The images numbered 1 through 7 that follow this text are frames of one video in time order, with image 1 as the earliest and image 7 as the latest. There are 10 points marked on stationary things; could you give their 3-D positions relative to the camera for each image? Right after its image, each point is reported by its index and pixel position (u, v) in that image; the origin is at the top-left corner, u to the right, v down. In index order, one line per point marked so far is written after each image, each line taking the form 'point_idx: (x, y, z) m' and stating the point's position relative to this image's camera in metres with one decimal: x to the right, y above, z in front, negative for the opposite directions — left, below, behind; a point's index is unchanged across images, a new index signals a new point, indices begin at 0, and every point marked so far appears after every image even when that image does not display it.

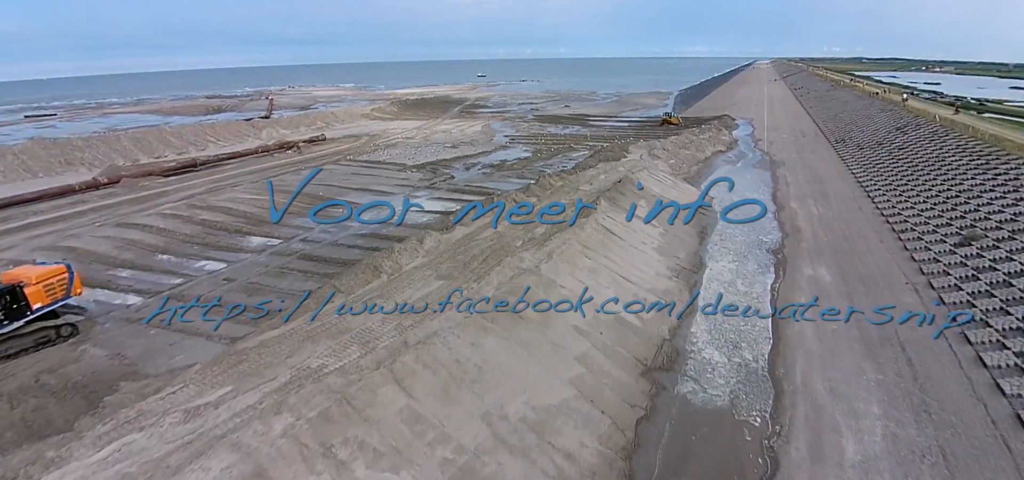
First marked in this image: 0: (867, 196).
0: (+11.2, +1.0, +12.5) m
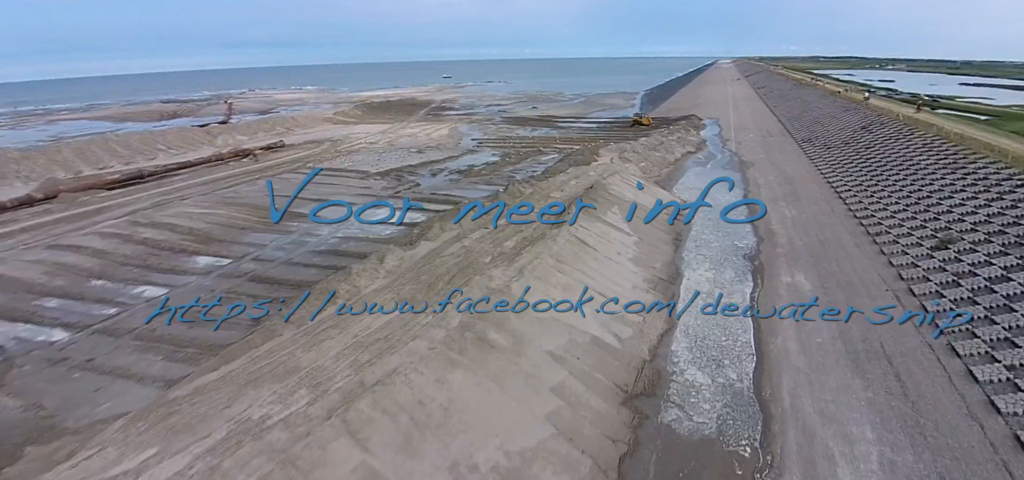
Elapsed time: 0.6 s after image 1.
0: (+10.3, +1.1, +12.6) m
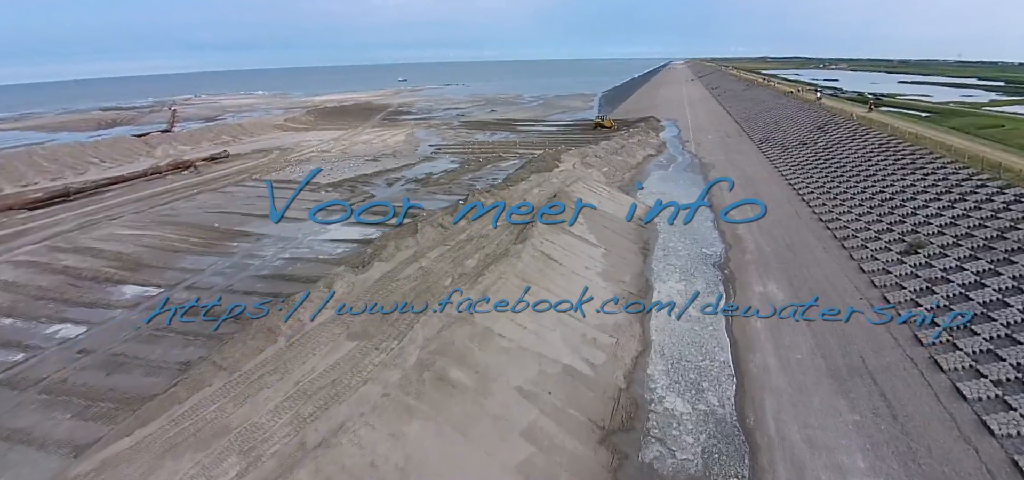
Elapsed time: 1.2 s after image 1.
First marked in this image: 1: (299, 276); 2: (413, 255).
0: (+9.1, +1.1, +12.8) m
1: (-5.0, -0.9, +9.6) m
2: (-2.2, -0.3, +9.0) m
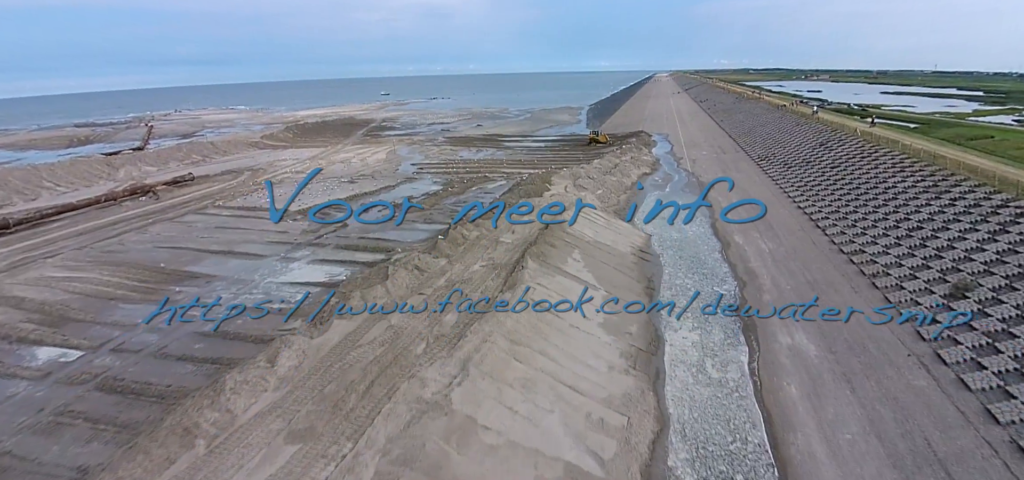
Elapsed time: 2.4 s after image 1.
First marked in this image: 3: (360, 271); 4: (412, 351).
0: (+8.8, +0.3, +11.7) m
1: (-5.2, -1.9, +8.1) m
2: (-2.4, -1.3, +7.6) m
3: (-3.8, -0.8, +10.1) m
4: (-1.6, -1.8, +6.4) m
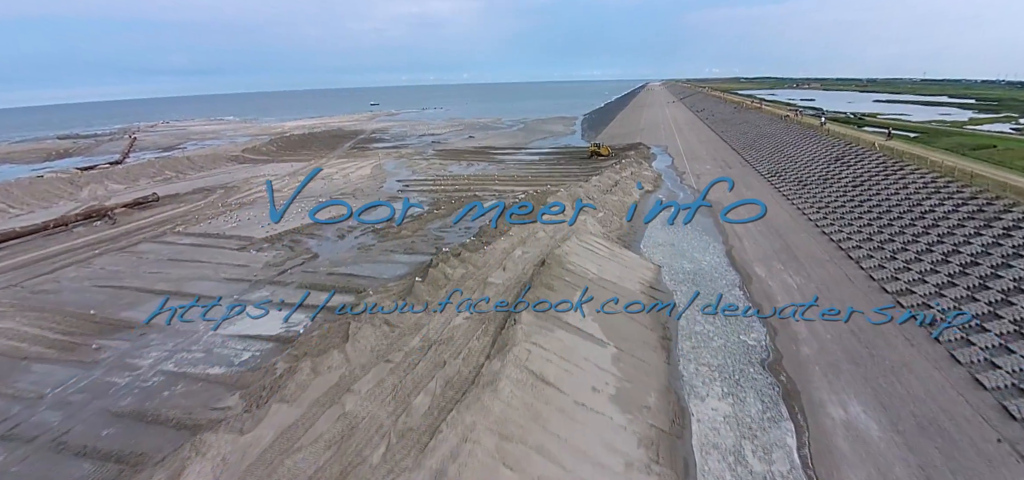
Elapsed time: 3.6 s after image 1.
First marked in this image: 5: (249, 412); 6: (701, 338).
0: (+8.5, -0.5, +10.4) m
1: (-5.4, -2.7, +6.5) m
2: (-2.6, -2.1, +6.1) m
3: (-3.9, -1.7, +8.5) m
4: (-1.7, -2.6, +4.9) m
5: (-3.7, -2.4, +5.8) m
6: (+3.7, -2.0, +8.0) m
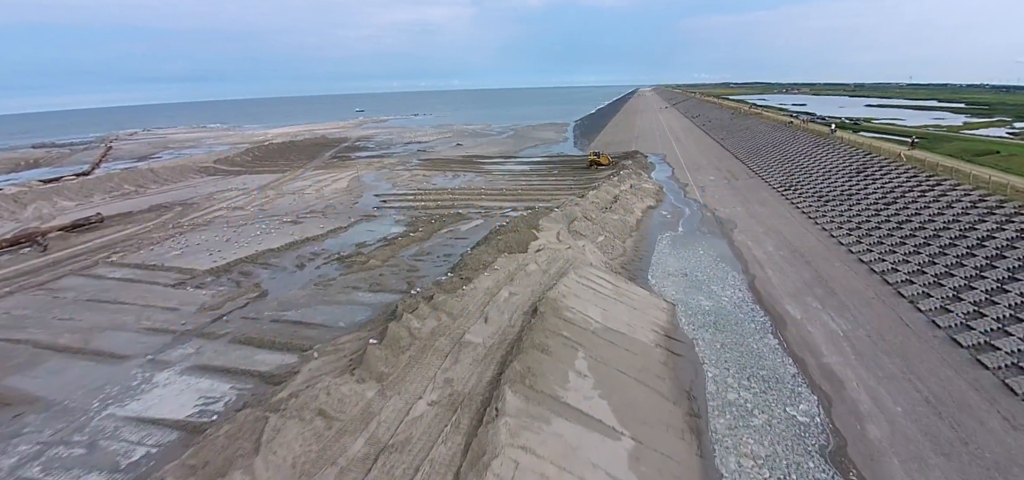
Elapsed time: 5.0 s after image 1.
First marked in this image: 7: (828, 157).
0: (+8.2, -1.2, +8.7) m
1: (-5.6, -3.5, +4.5) m
2: (-2.8, -2.9, +4.1) m
3: (-4.2, -2.5, +6.6) m
4: (-1.9, -3.3, +3.0) m
5: (-3.9, -3.2, +3.8) m
6: (+3.4, -2.7, +6.2) m
7: (+14.5, +4.0, +19.1) m
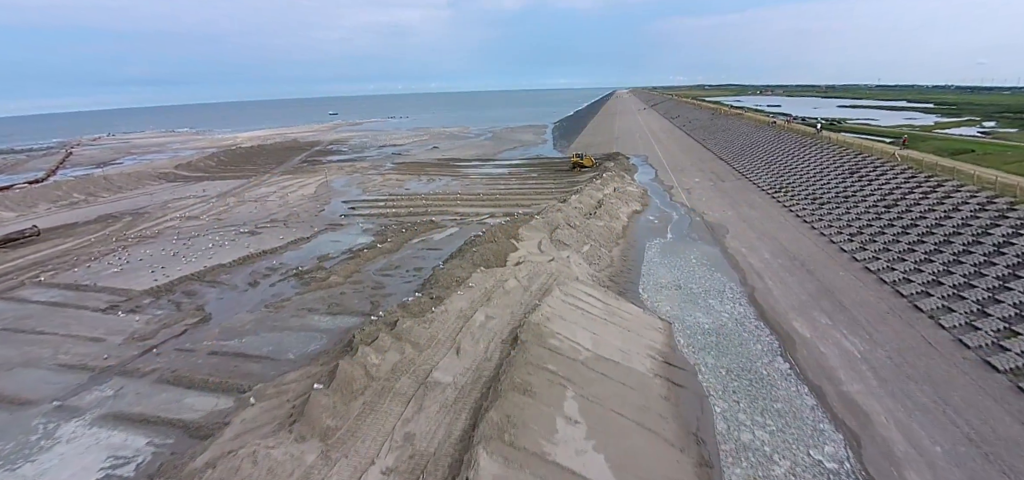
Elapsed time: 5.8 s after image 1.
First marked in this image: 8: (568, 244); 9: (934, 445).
0: (+7.8, -1.4, +7.9) m
1: (-5.8, -3.9, +3.2) m
2: (-3.0, -3.2, +3.0) m
3: (-4.5, -2.9, +5.4) m
4: (-2.0, -3.6, +1.8) m
5: (-4.1, -3.5, +2.6) m
6: (+3.2, -2.9, +5.3) m
7: (+13.6, +3.9, +18.6) m
8: (+1.7, 0.0, +11.6) m
9: (+5.5, -2.7, +5.3) m
